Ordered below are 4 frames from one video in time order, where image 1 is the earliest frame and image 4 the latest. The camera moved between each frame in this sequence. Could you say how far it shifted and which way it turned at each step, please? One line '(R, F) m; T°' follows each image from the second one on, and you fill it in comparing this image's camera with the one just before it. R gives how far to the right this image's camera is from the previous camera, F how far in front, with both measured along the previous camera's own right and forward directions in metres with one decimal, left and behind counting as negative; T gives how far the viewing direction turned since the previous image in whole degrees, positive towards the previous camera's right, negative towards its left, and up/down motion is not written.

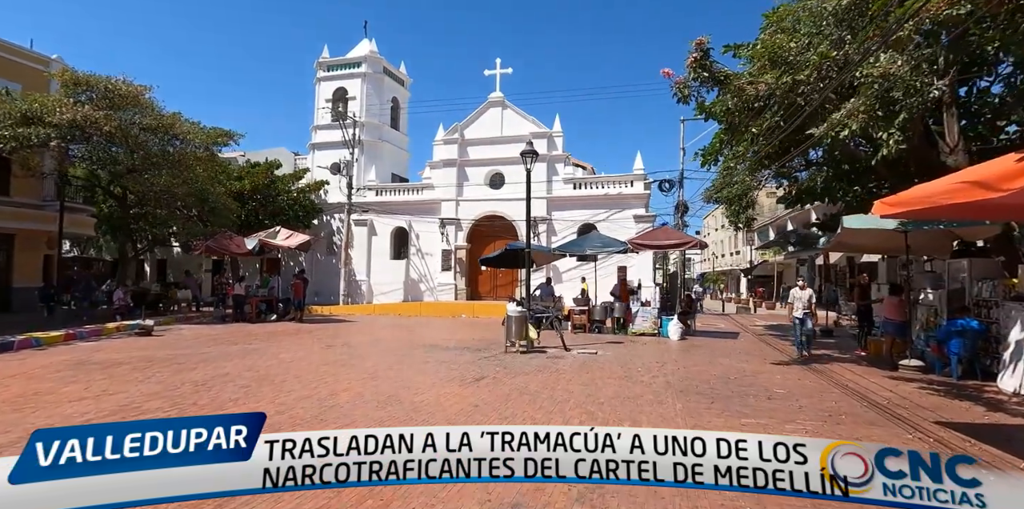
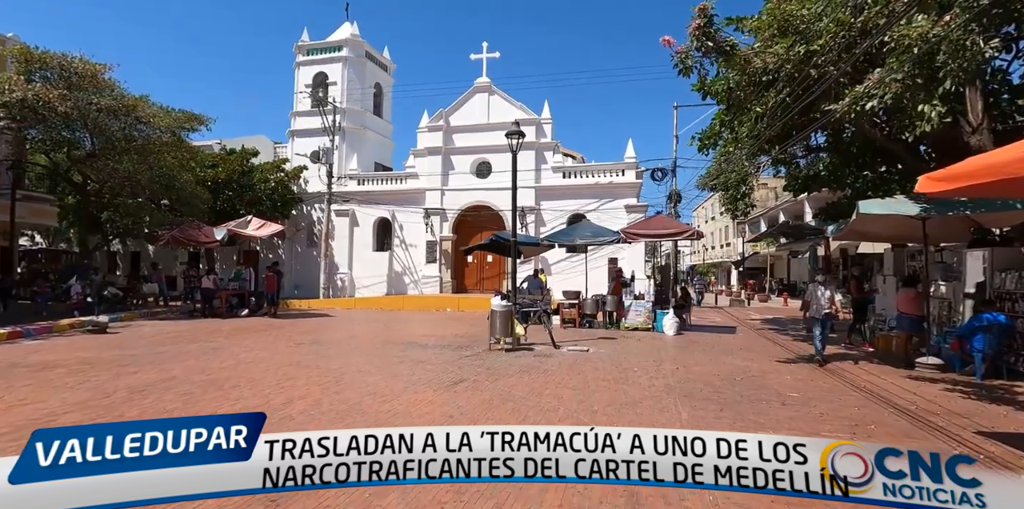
(+0.1, +0.9) m; +1°
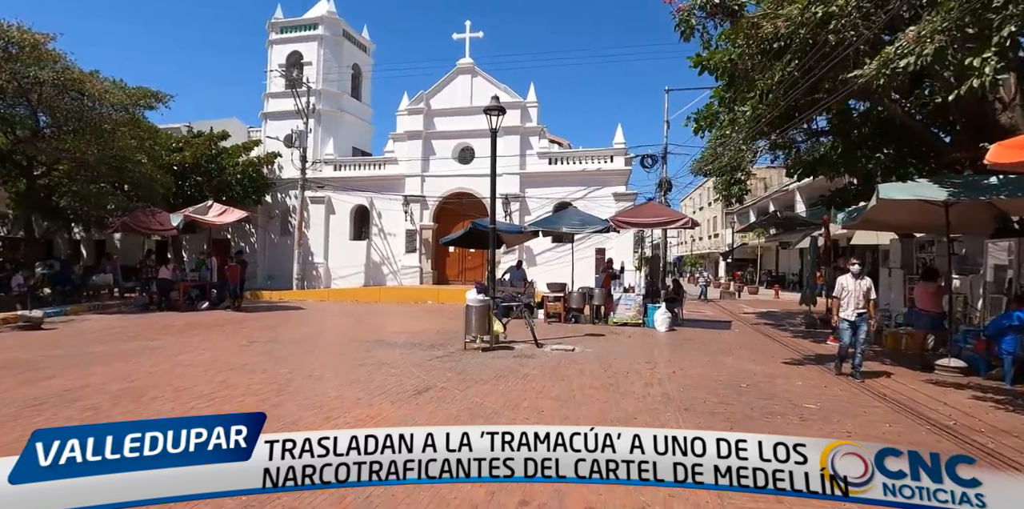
(+0.2, +1.1) m; +1°
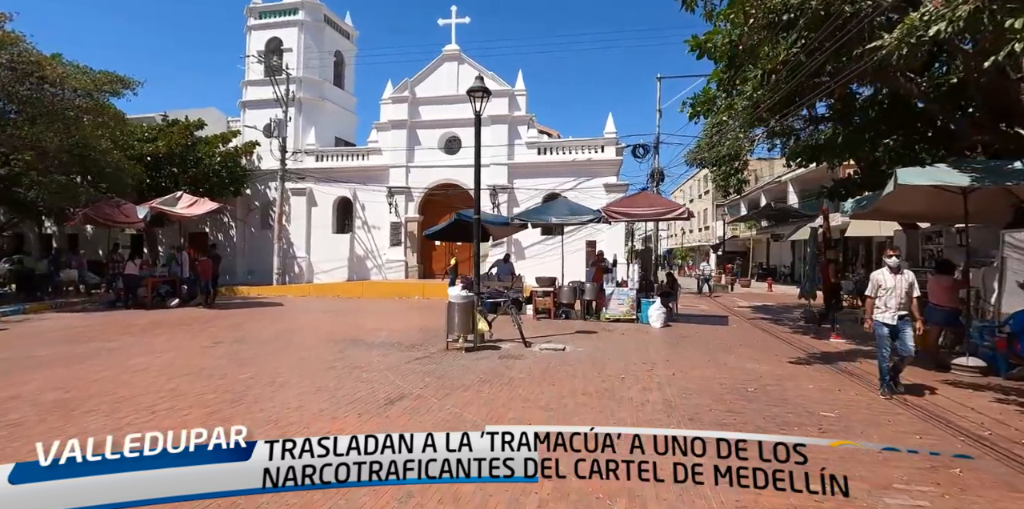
(+0.1, +0.7) m; +1°
